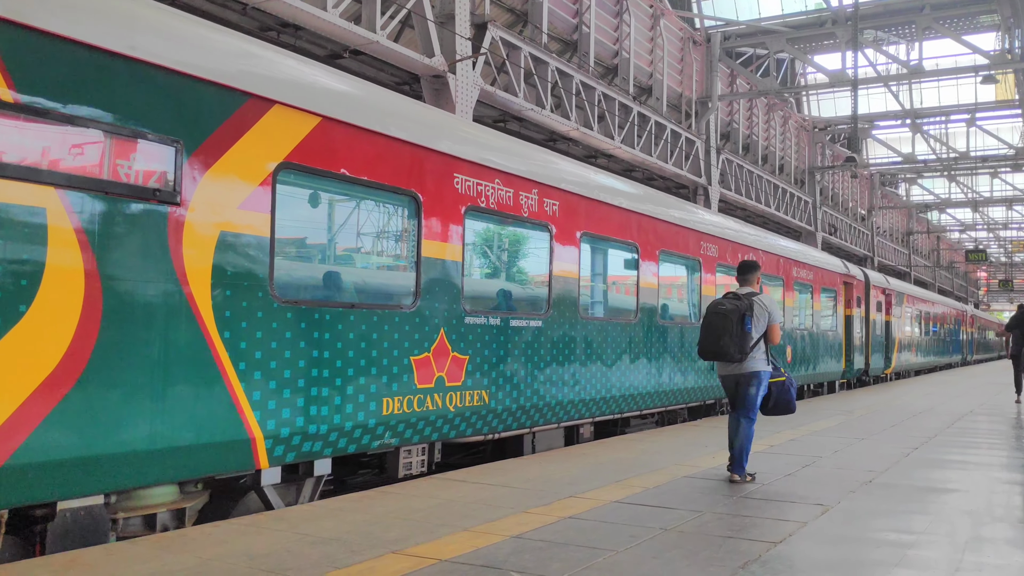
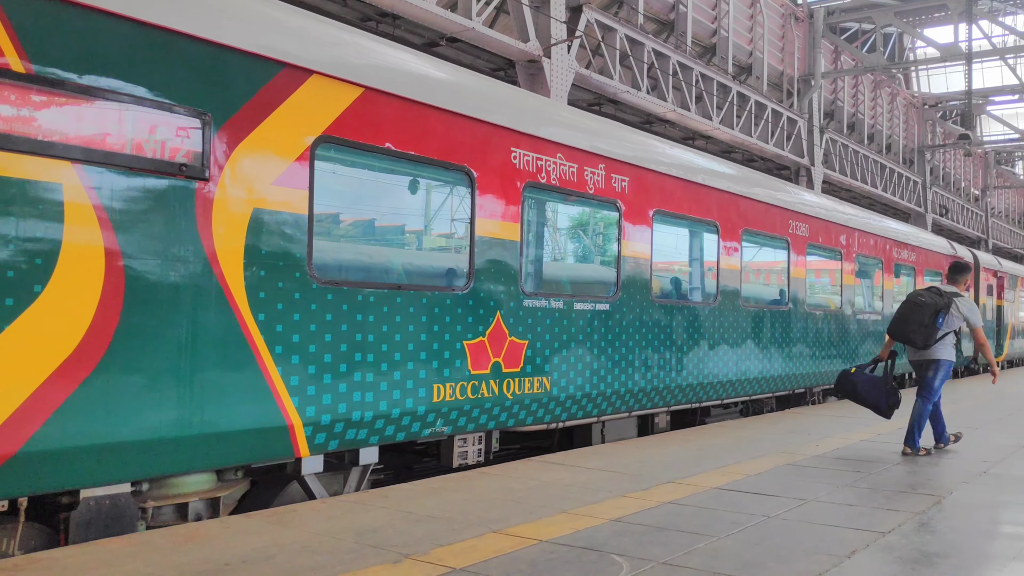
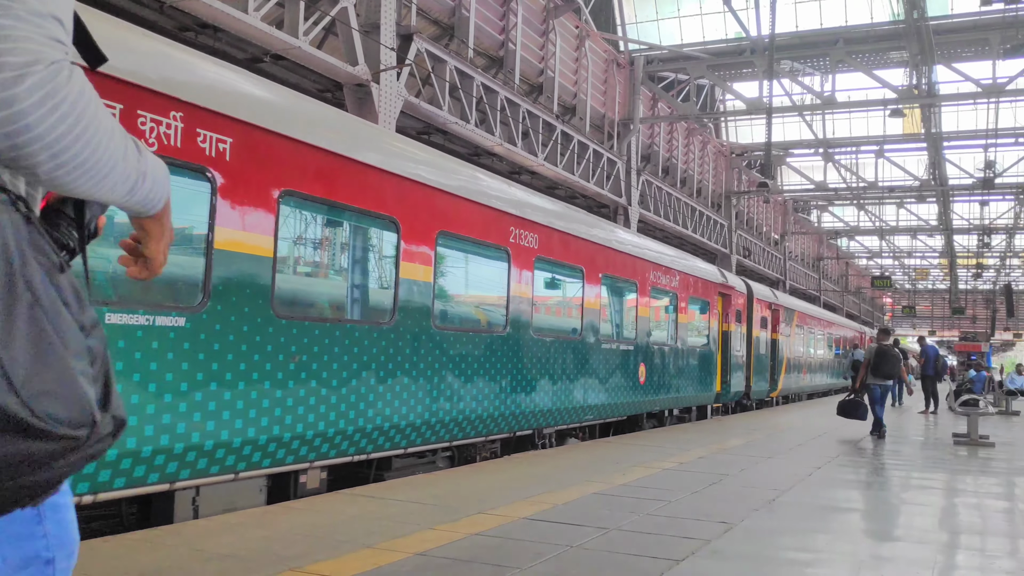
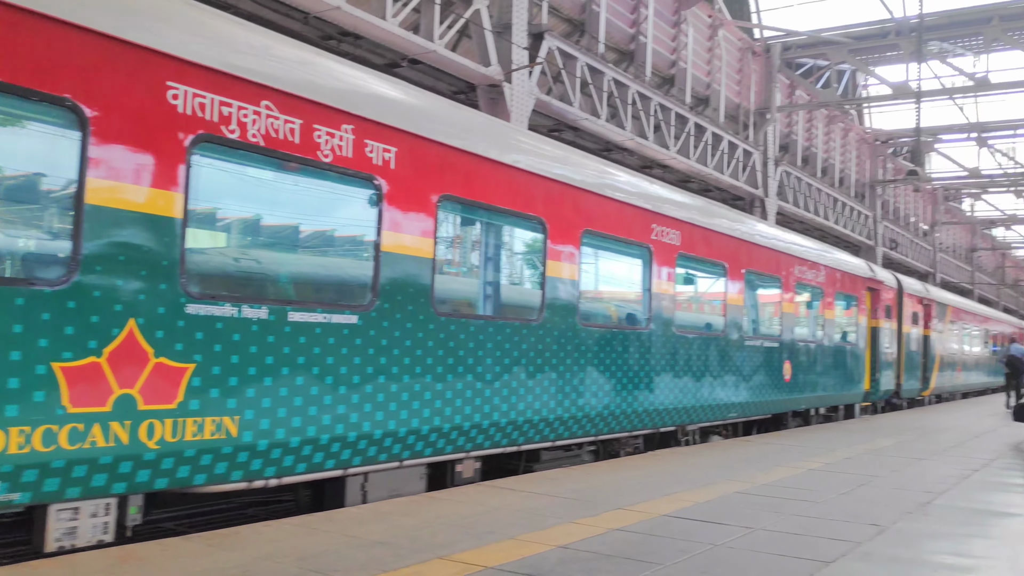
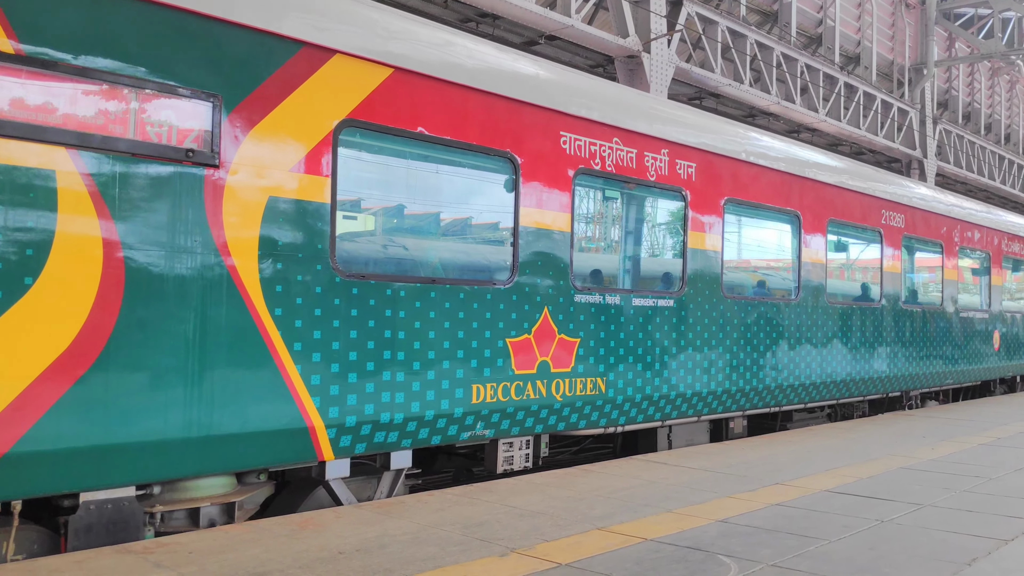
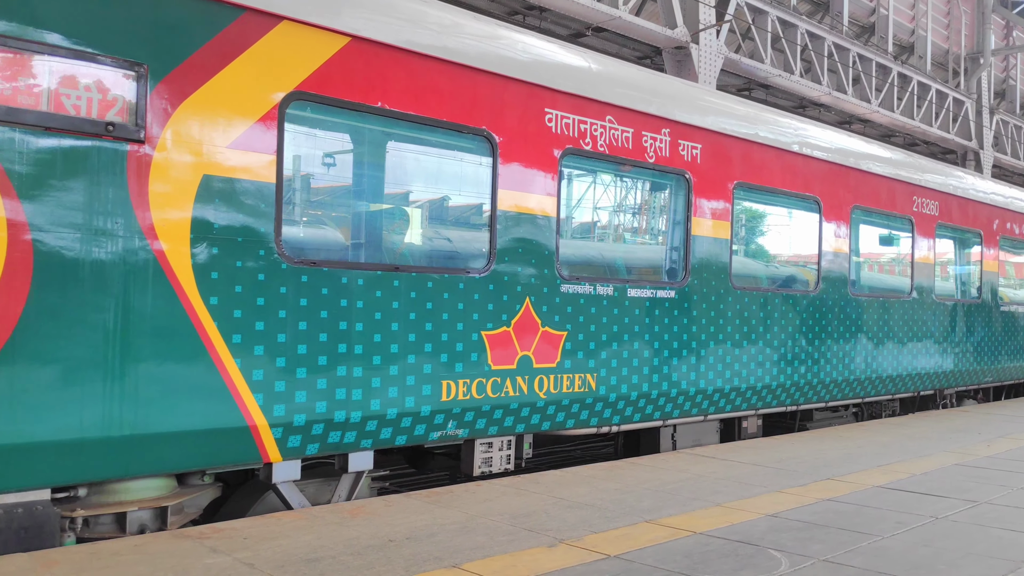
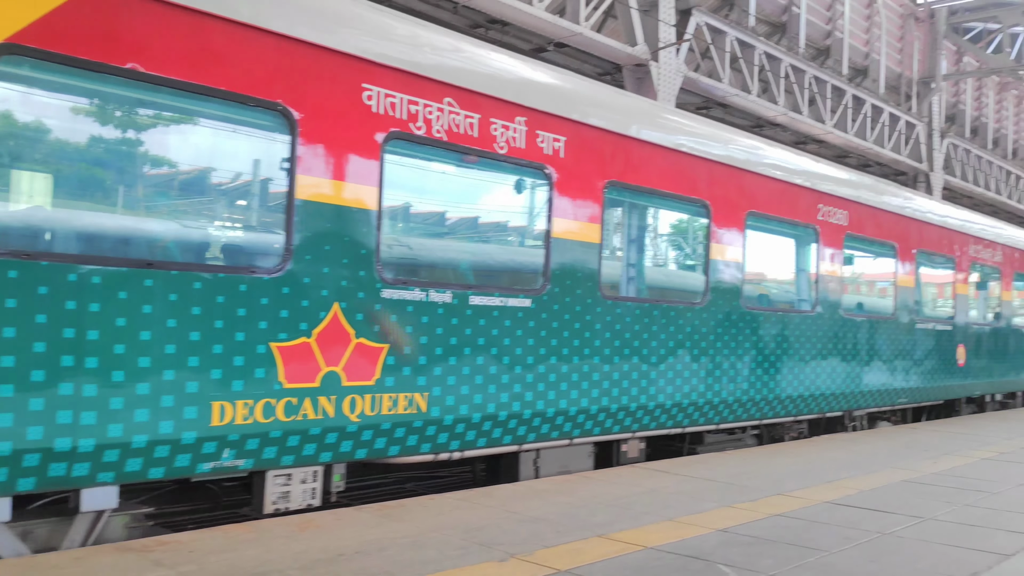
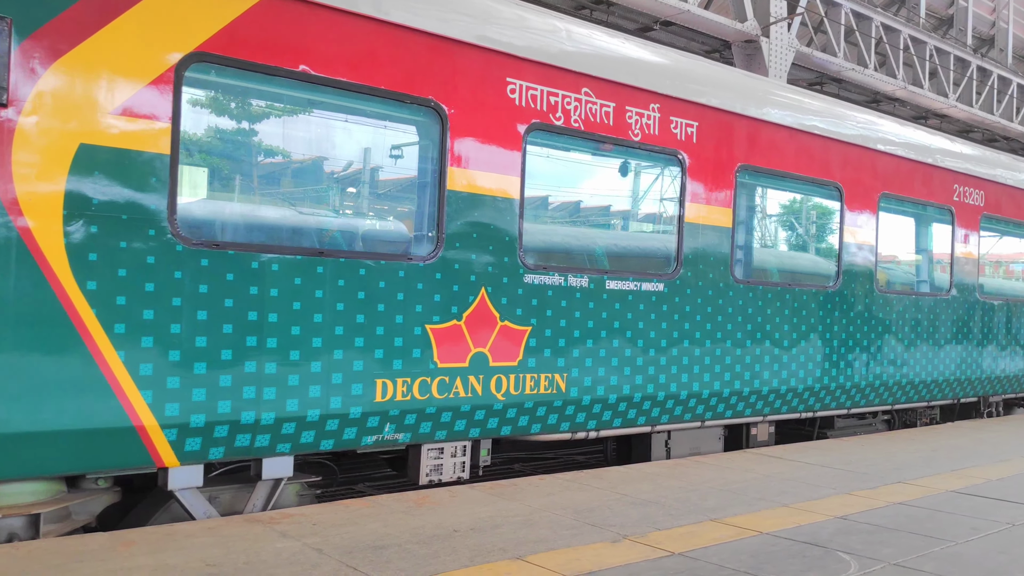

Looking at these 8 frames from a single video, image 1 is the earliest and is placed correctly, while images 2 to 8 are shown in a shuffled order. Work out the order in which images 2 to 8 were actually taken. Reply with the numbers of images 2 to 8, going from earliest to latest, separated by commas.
2, 5, 6, 8, 7, 4, 3
